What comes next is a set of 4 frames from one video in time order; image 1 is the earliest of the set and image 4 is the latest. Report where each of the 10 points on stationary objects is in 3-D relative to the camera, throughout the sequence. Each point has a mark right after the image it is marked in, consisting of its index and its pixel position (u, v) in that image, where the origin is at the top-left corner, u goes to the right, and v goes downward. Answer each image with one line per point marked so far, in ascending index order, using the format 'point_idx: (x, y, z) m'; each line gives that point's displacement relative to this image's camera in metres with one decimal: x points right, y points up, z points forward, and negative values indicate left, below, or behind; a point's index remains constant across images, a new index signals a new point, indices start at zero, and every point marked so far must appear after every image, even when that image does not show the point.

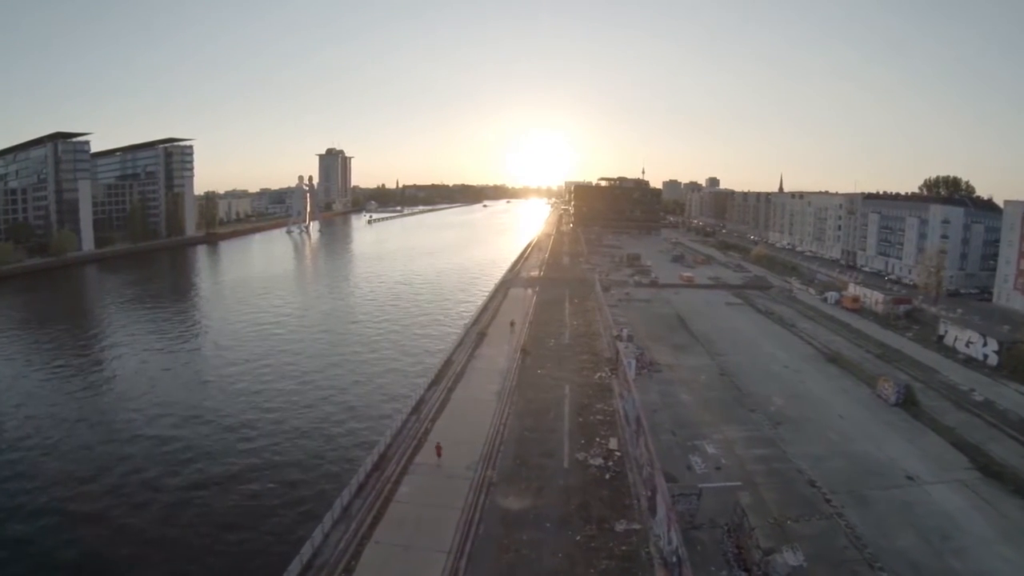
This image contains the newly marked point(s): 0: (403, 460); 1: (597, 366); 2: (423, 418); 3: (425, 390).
0: (-1.9, -3.0, +12.1) m
1: (+2.2, -2.0, +17.9) m
2: (-1.8, -2.7, +14.1) m
3: (-2.0, -2.4, +15.8) m
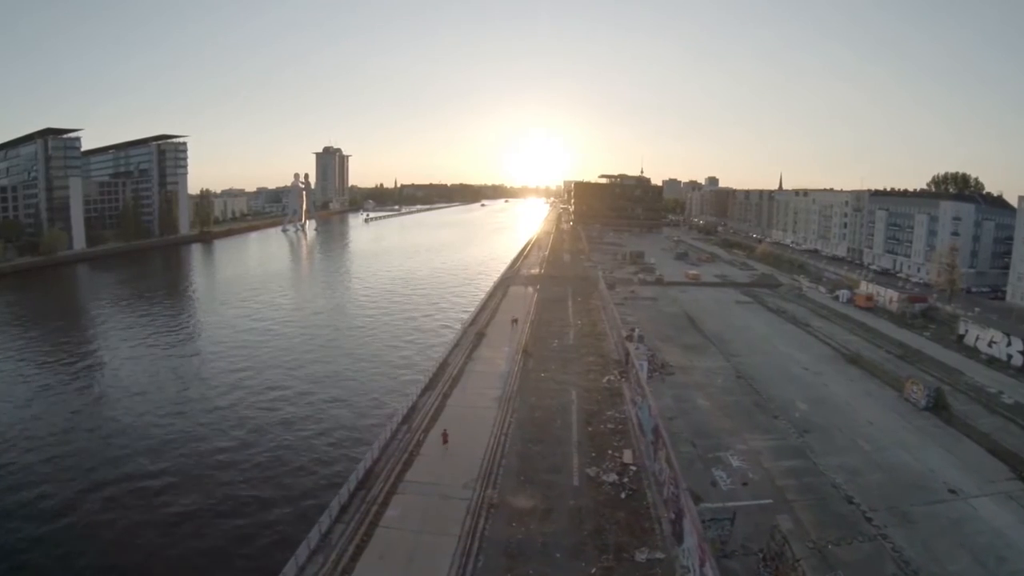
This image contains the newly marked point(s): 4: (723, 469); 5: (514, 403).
0: (-1.8, -2.9, +10.7) m
1: (+2.2, -1.9, +16.5) m
2: (-1.8, -2.6, +12.7) m
3: (-2.0, -2.3, +14.4) m
4: (+3.6, -3.1, +12.1) m
5: (0.0, -2.3, +14.0) m
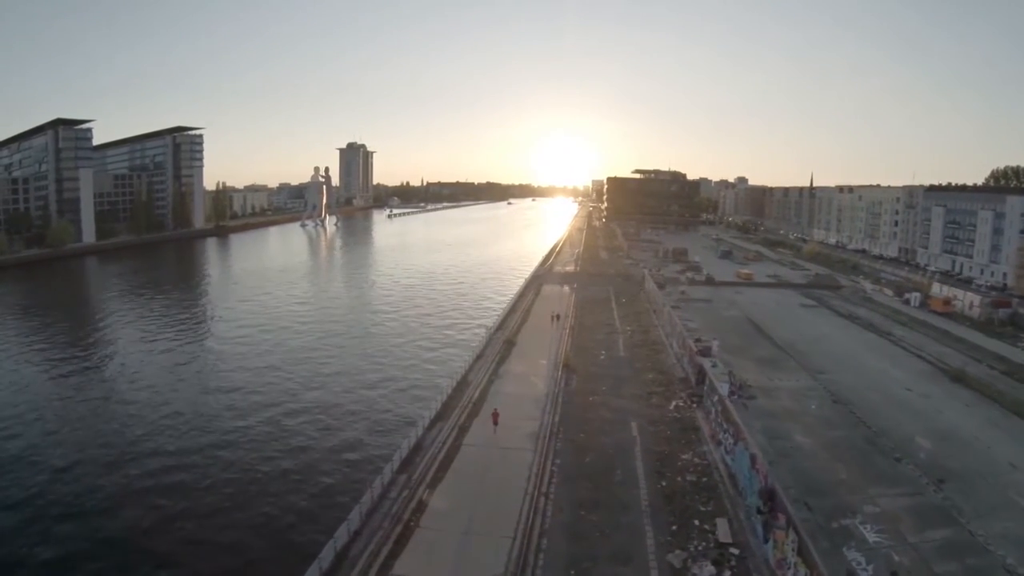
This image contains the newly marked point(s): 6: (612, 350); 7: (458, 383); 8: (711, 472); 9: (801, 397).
0: (-1.4, -2.9, +7.3) m
1: (+2.9, -1.9, +12.9) m
2: (-1.3, -2.5, +9.2) m
3: (-1.4, -2.2, +11.0) m
4: (+4.2, -3.1, +8.4) m
5: (+0.6, -2.3, +10.5) m
6: (+2.3, -1.5, +16.6) m
7: (-1.1, -1.8, +13.7) m
8: (+2.7, -2.5, +9.5) m
9: (+5.8, -2.2, +14.0) m
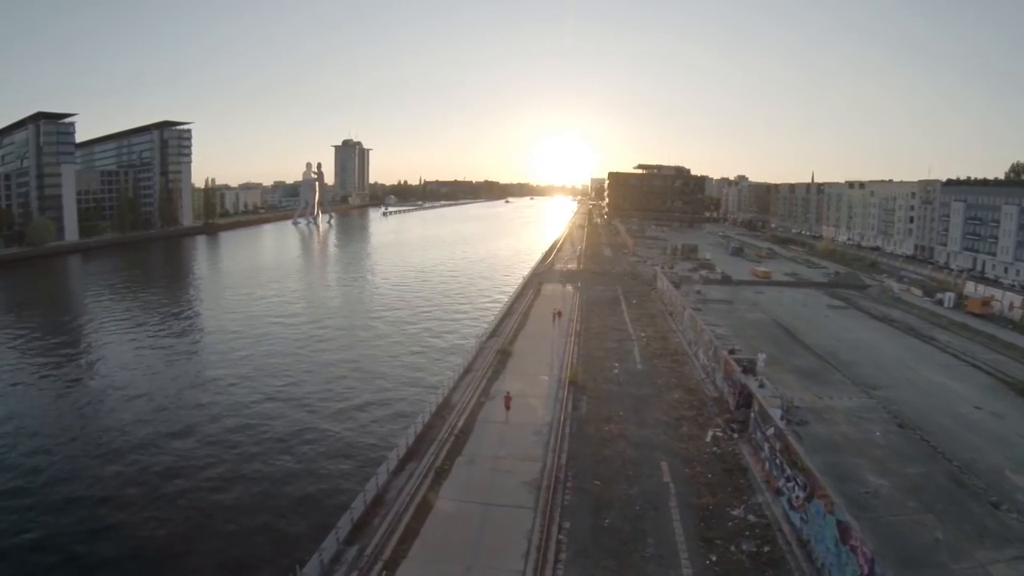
0: (-1.5, -2.9, +4.8) m
1: (+2.8, -1.9, +10.4) m
2: (-1.3, -2.5, +6.7) m
3: (-1.4, -2.2, +8.5) m
4: (+4.1, -3.1, +6.0) m
5: (+0.6, -2.3, +8.0) m
6: (+2.3, -1.5, +14.2) m
7: (-1.1, -1.8, +11.2) m
8: (+2.6, -2.5, +7.0) m
9: (+5.7, -2.2, +11.6) m
